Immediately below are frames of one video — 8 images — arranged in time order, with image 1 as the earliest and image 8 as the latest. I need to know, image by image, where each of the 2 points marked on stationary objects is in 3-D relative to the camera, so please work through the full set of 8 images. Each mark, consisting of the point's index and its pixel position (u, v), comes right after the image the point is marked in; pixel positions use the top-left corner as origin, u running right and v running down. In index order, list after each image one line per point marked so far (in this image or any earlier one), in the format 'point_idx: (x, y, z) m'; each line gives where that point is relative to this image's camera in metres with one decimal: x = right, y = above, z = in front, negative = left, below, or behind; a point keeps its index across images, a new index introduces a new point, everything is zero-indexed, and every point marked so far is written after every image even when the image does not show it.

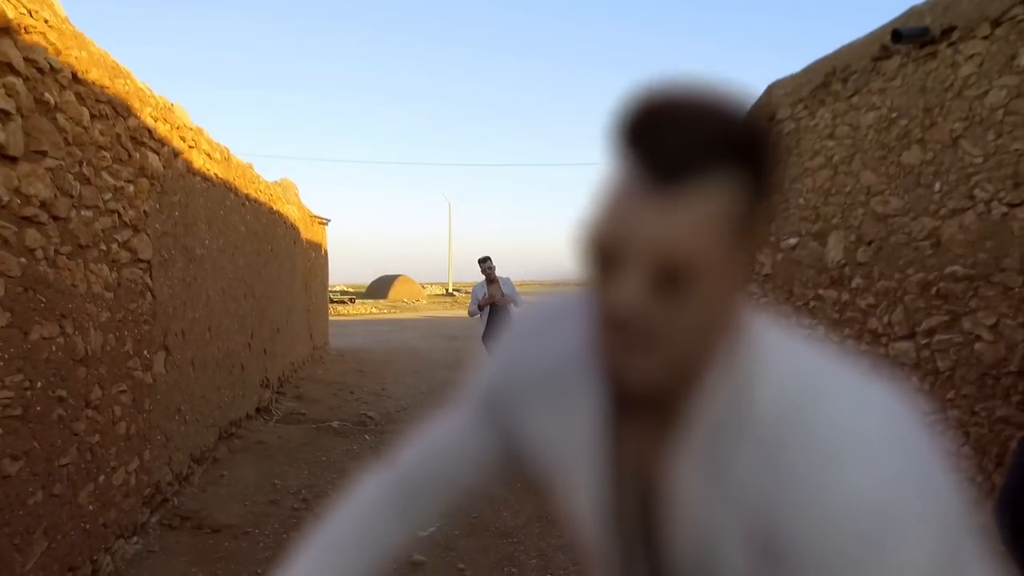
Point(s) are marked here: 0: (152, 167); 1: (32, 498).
0: (-2.0, +0.7, +4.1) m
1: (-1.8, -0.8, +2.8) m
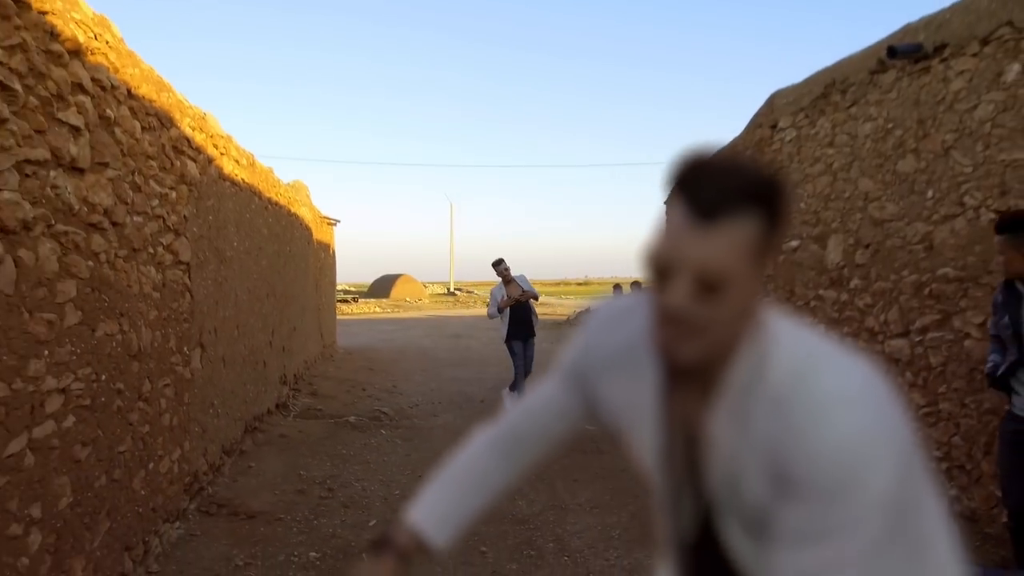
0: (-1.9, +0.7, +4.4) m
1: (-1.7, -0.8, +3.0) m
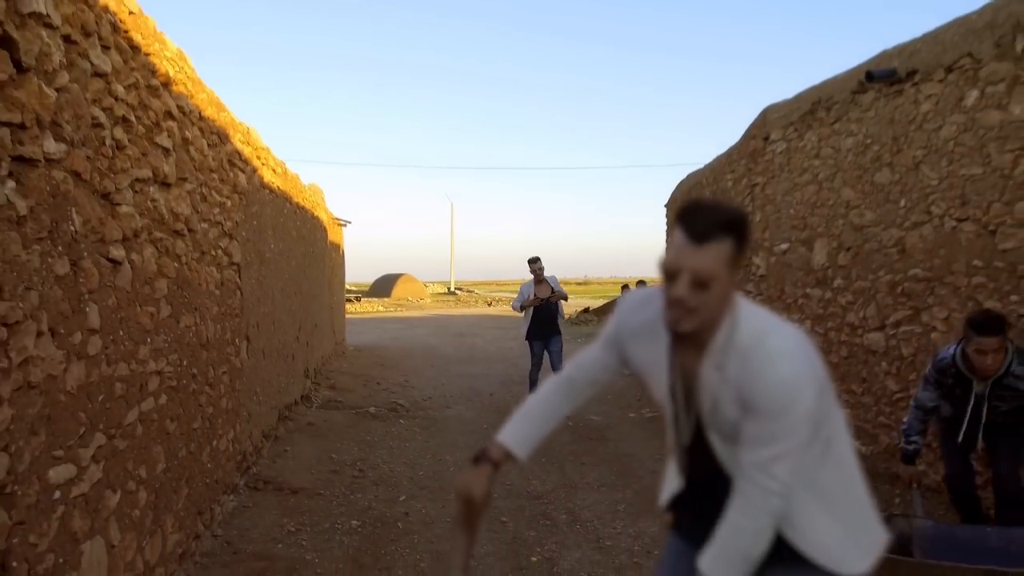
0: (-1.8, +0.7, +4.9) m
1: (-1.5, -0.8, +3.5) m
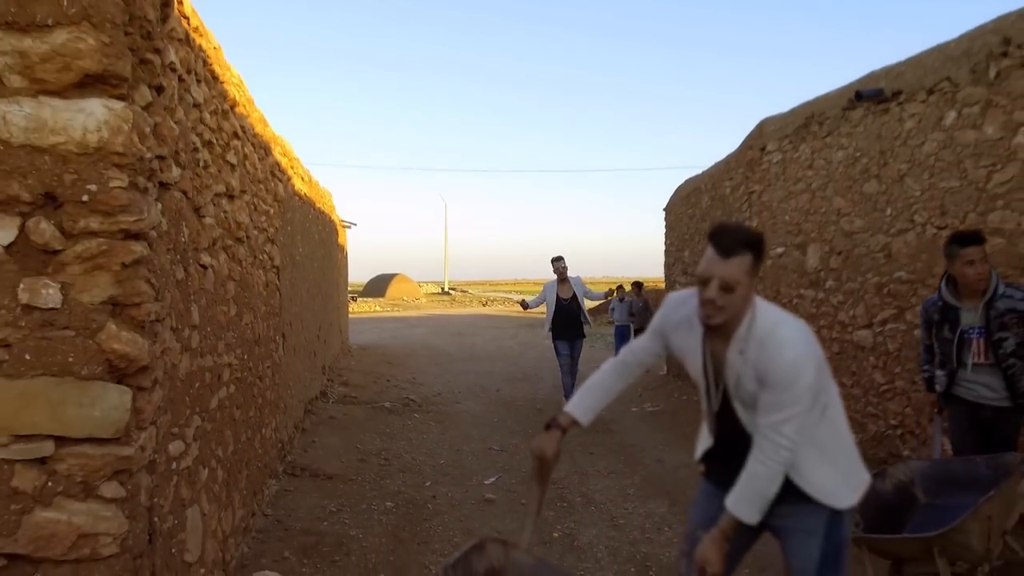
0: (-1.6, +0.7, +5.3) m
1: (-1.4, -0.8, +3.9) m
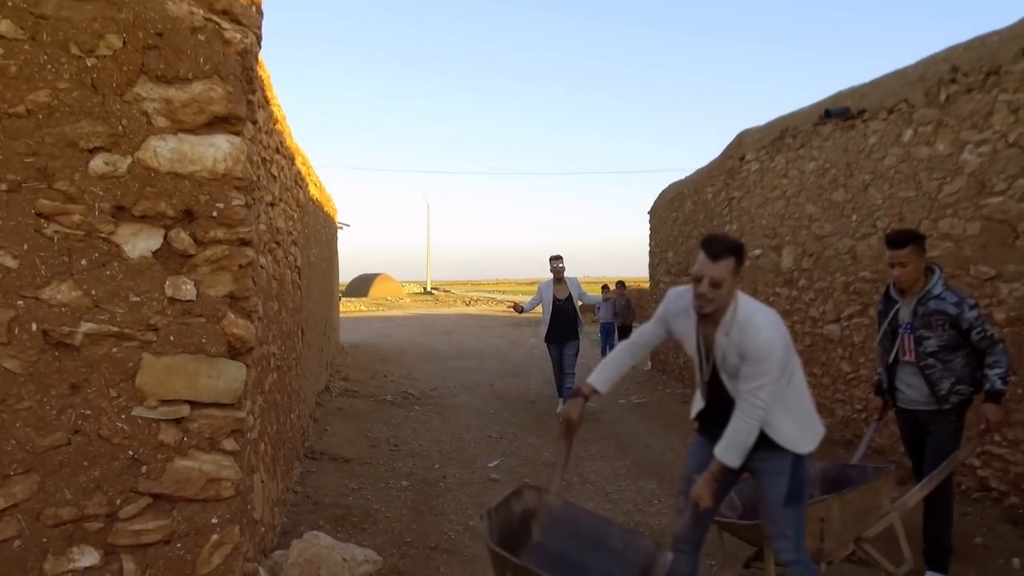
0: (-1.6, +0.7, +5.7) m
1: (-1.3, -0.8, +4.4) m
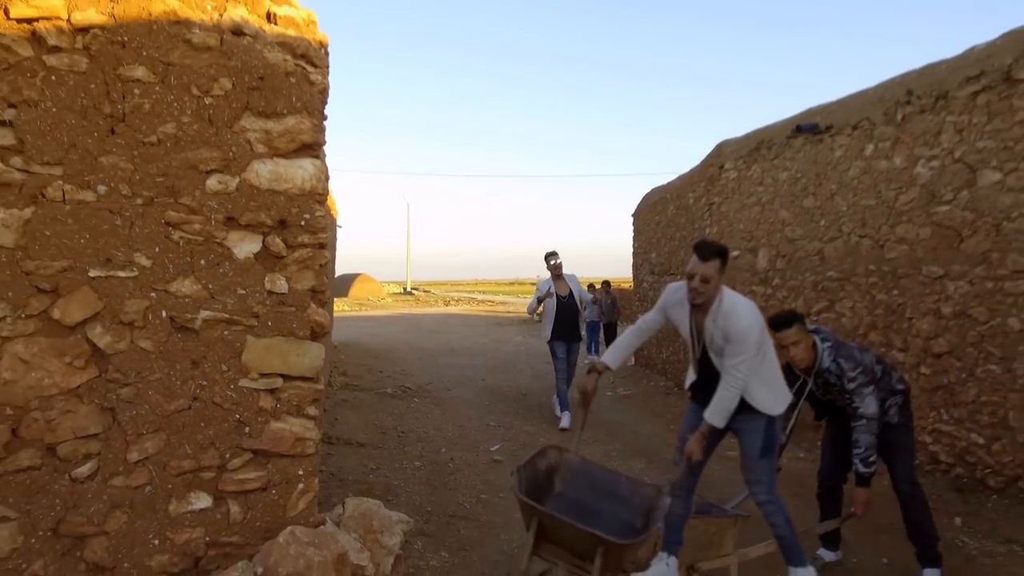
0: (-1.6, +0.7, +6.2) m
1: (-1.3, -0.7, +4.9) m
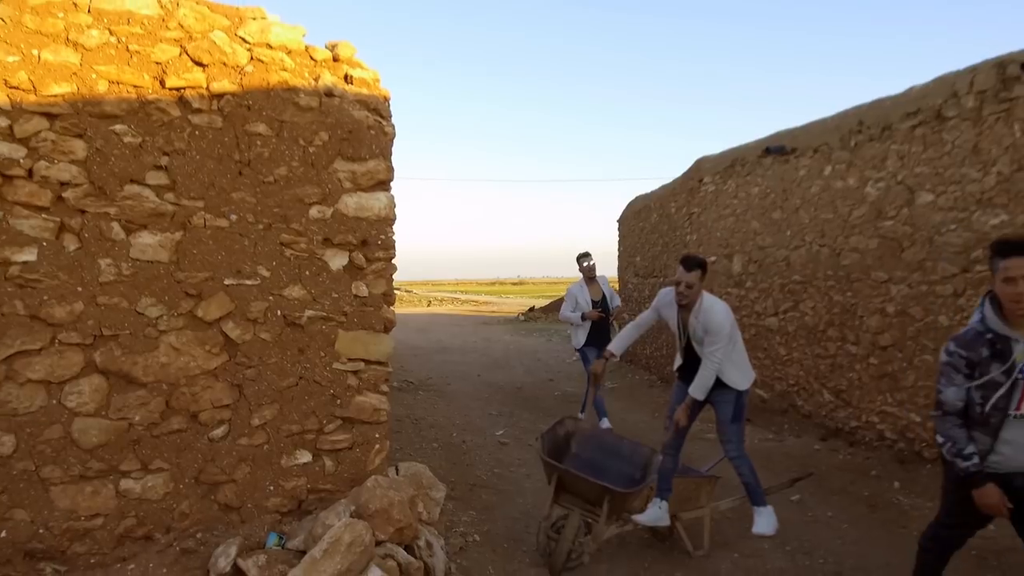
0: (-1.5, +0.7, +7.0) m
1: (-1.2, -0.8, +5.7) m
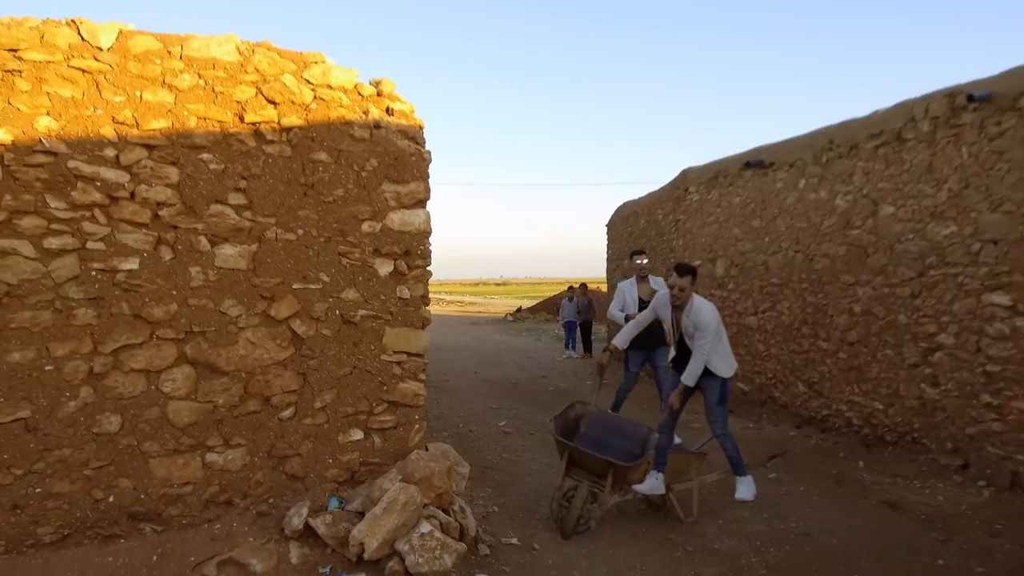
0: (-1.5, +0.6, +7.6) m
1: (-1.1, -0.8, +6.3) m
